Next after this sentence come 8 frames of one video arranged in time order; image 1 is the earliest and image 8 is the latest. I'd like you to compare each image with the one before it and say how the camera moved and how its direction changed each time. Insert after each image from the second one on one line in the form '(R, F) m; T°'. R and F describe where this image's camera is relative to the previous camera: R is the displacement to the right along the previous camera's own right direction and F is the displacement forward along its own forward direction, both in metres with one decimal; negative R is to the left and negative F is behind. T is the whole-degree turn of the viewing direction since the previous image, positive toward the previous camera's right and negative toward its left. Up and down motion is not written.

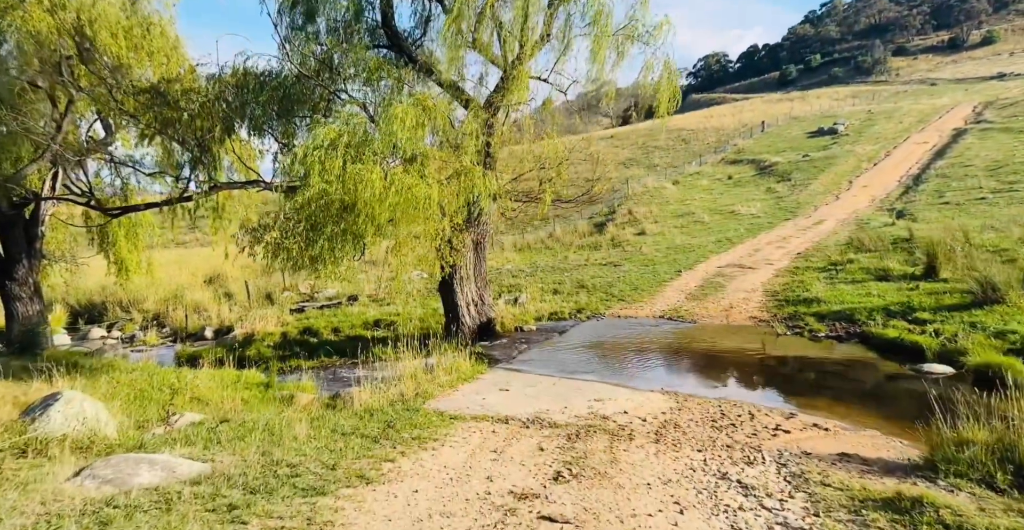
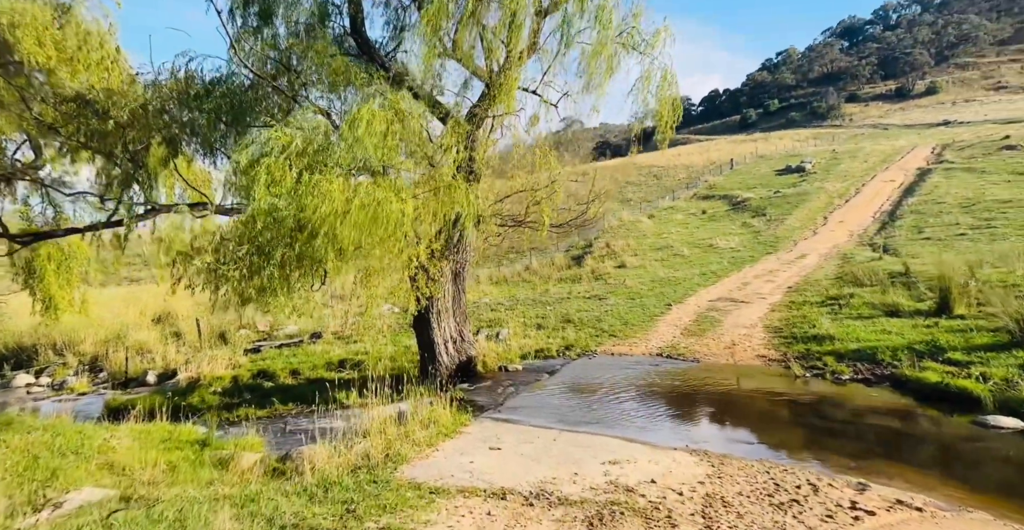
(-0.2, +1.3) m; +3°
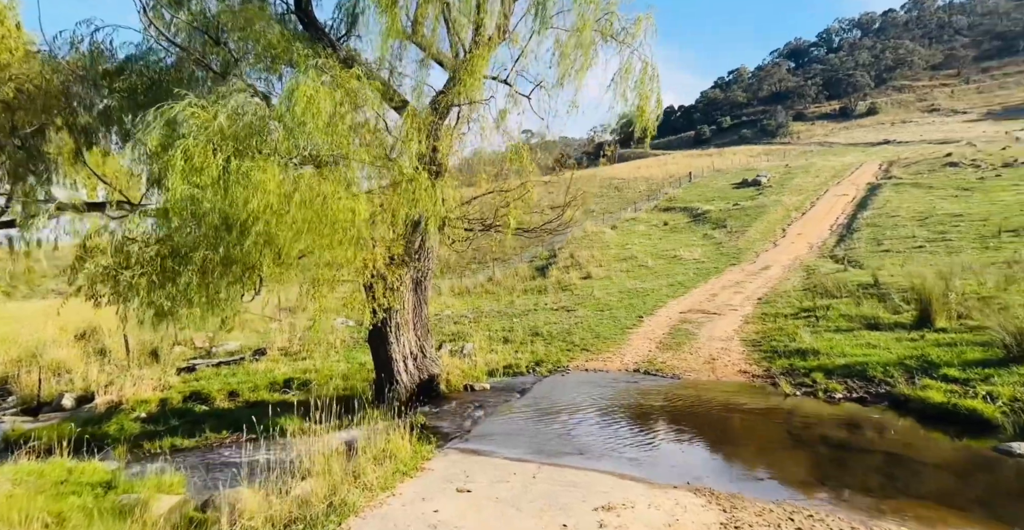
(-0.1, +1.0) m; +4°
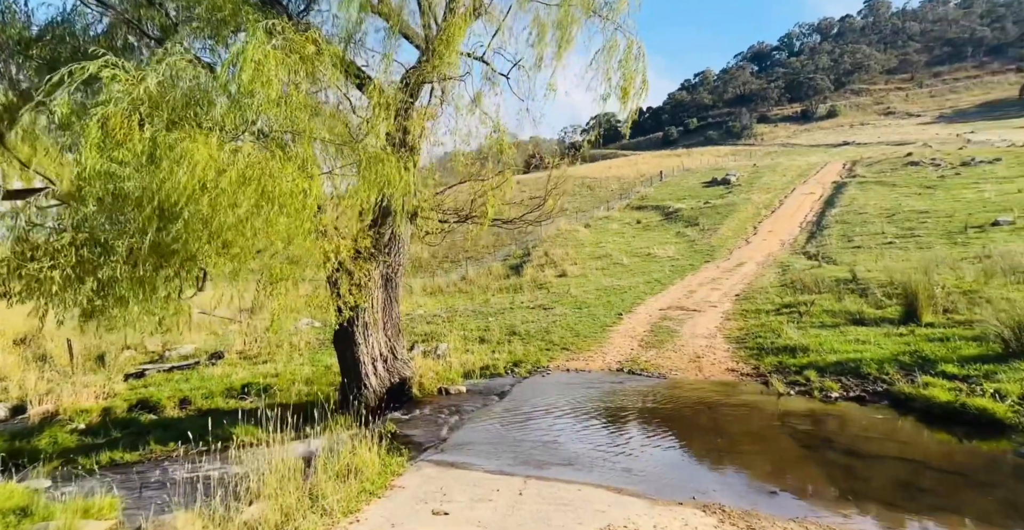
(-0.1, +0.7) m; +3°
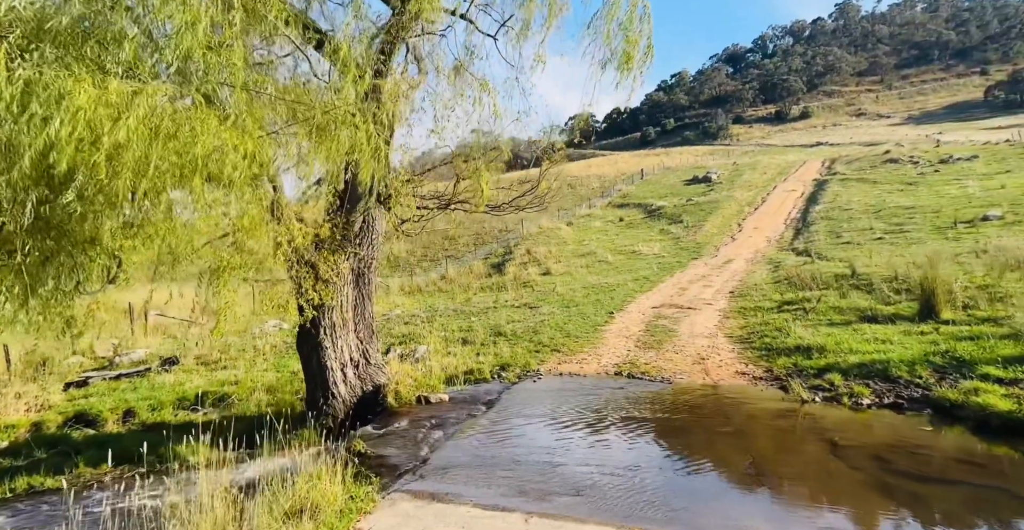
(-0.1, +1.1) m; +2°
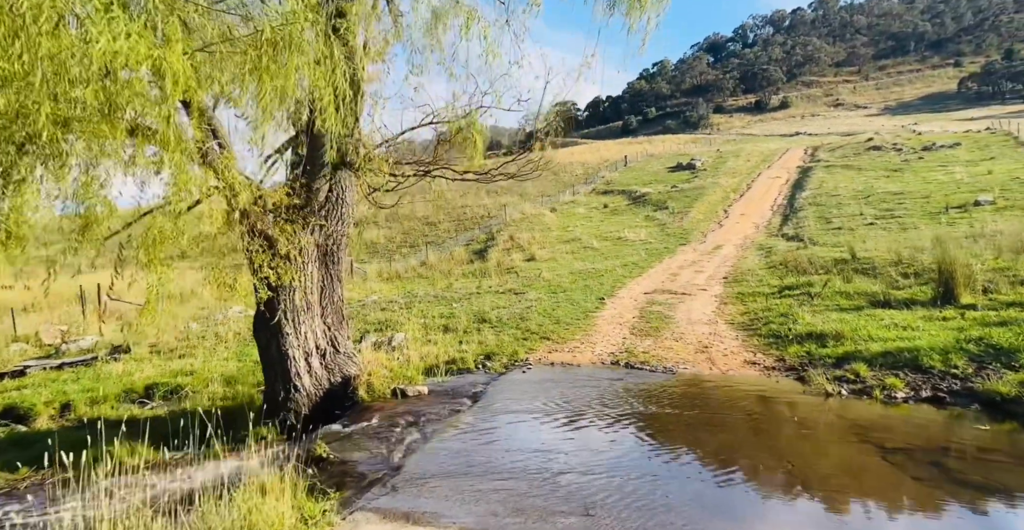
(-0.1, +1.0) m; +2°
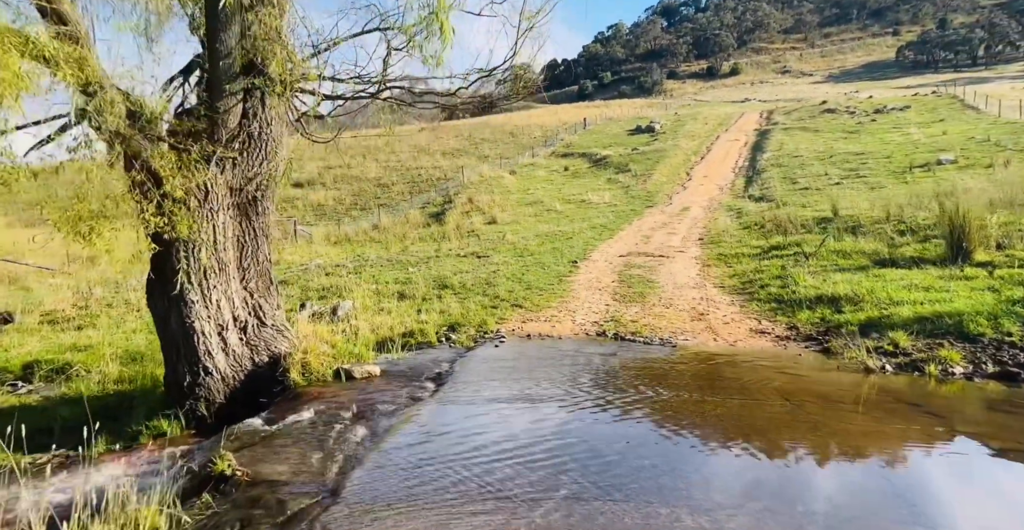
(-0.2, +1.5) m; +4°
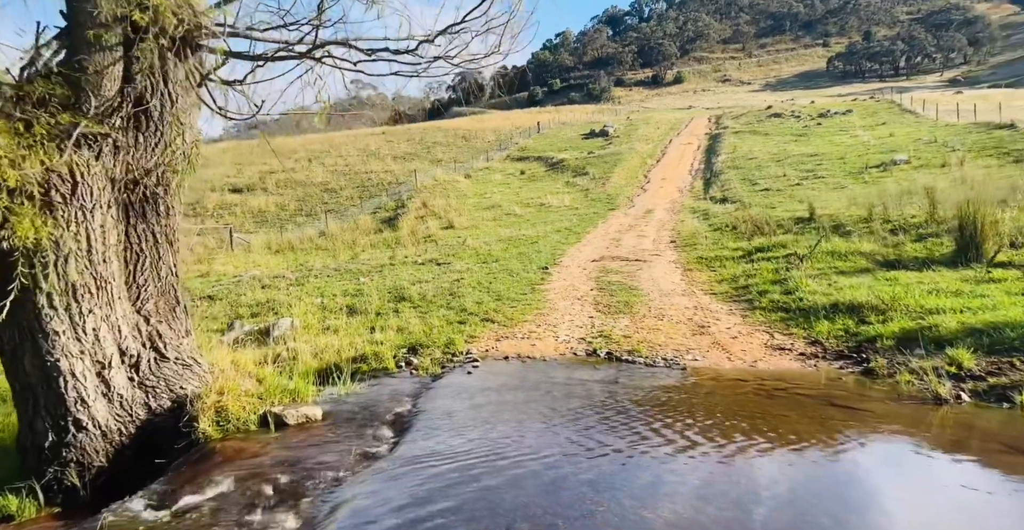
(-0.2, +1.3) m; +4°
